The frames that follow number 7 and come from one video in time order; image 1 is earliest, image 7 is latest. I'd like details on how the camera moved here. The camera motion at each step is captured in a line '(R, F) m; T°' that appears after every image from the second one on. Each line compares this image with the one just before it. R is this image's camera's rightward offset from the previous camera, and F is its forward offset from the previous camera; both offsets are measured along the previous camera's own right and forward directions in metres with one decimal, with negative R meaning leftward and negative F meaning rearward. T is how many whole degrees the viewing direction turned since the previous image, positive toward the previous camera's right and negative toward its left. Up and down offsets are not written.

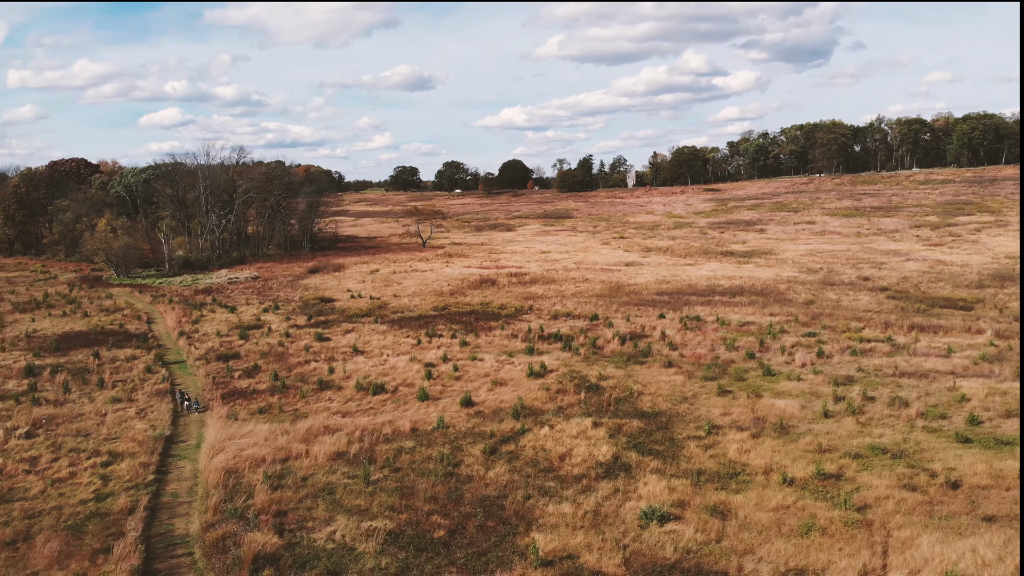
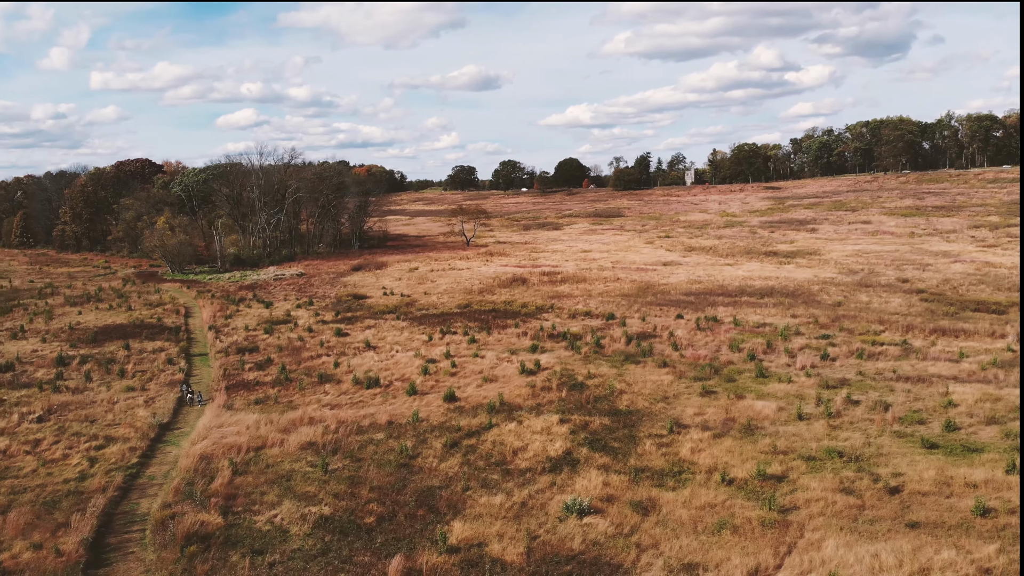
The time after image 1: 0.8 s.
(+1.9, -0.4) m; -5°
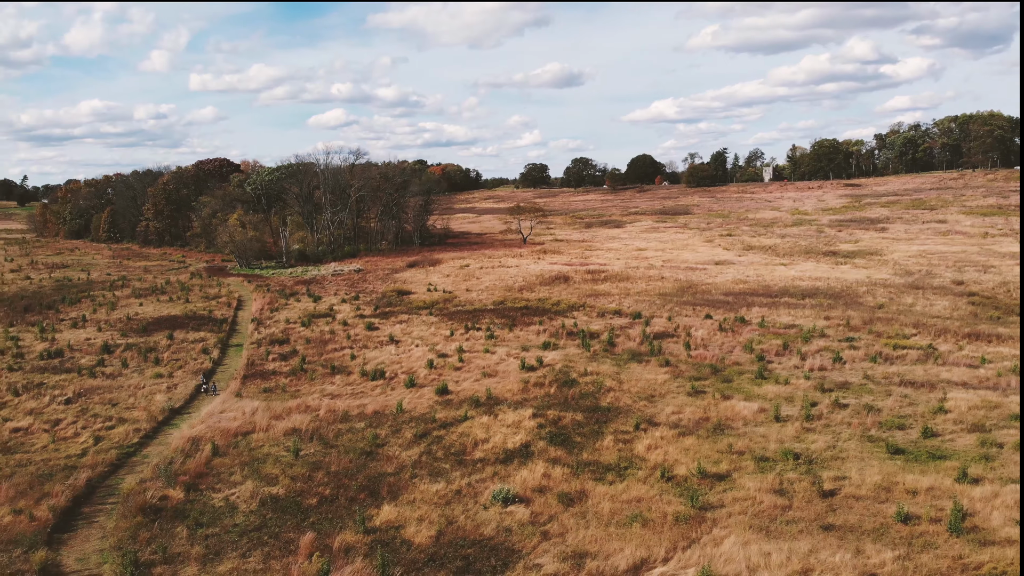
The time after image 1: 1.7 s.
(+2.2, -0.5) m; -6°
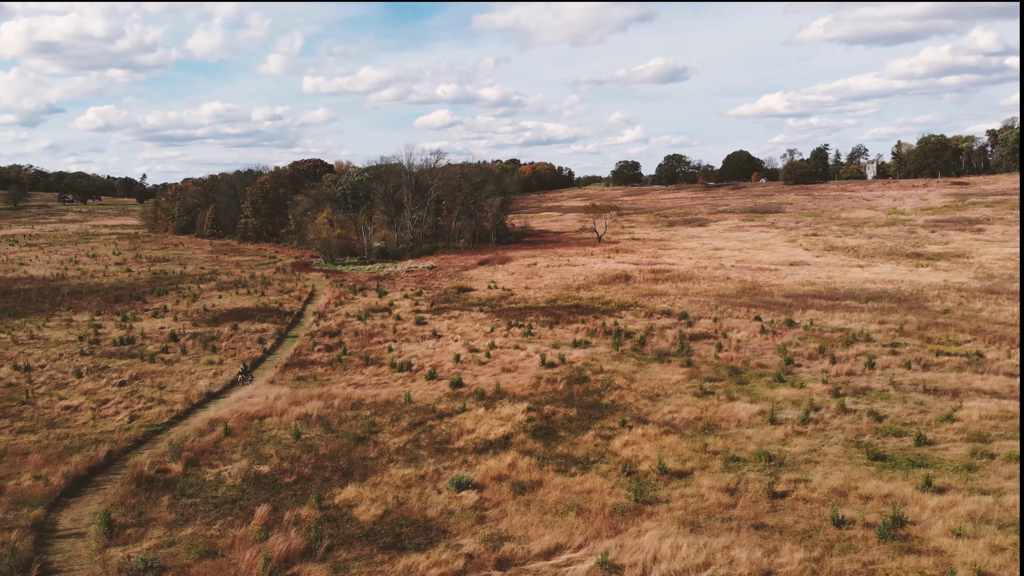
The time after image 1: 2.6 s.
(+2.2, -0.6) m; -7°
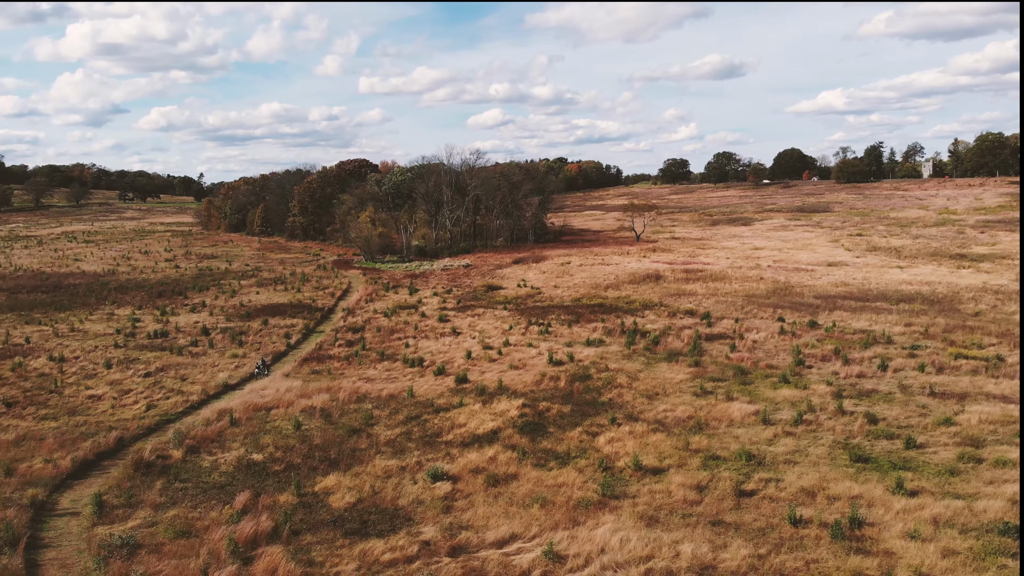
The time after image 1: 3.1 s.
(+1.2, -0.4) m; -4°
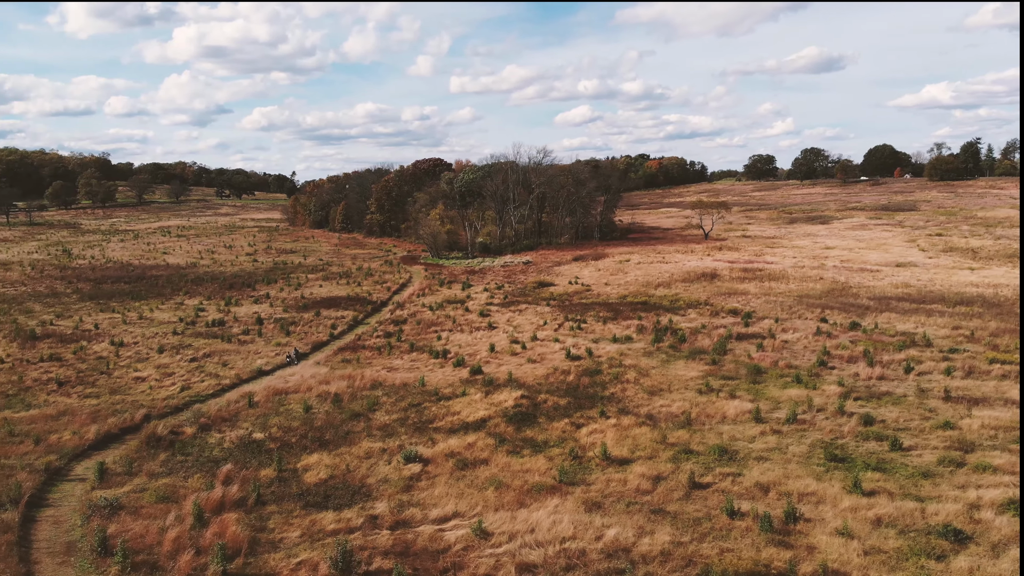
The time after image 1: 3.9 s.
(+2.0, -0.6) m; -6°
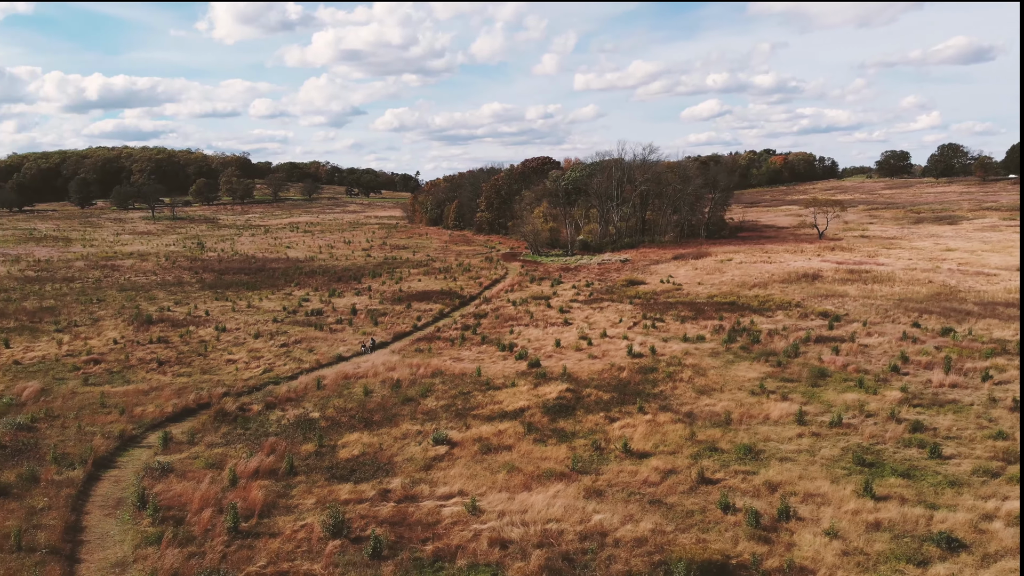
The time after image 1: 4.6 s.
(+1.8, -0.5) m; -9°
